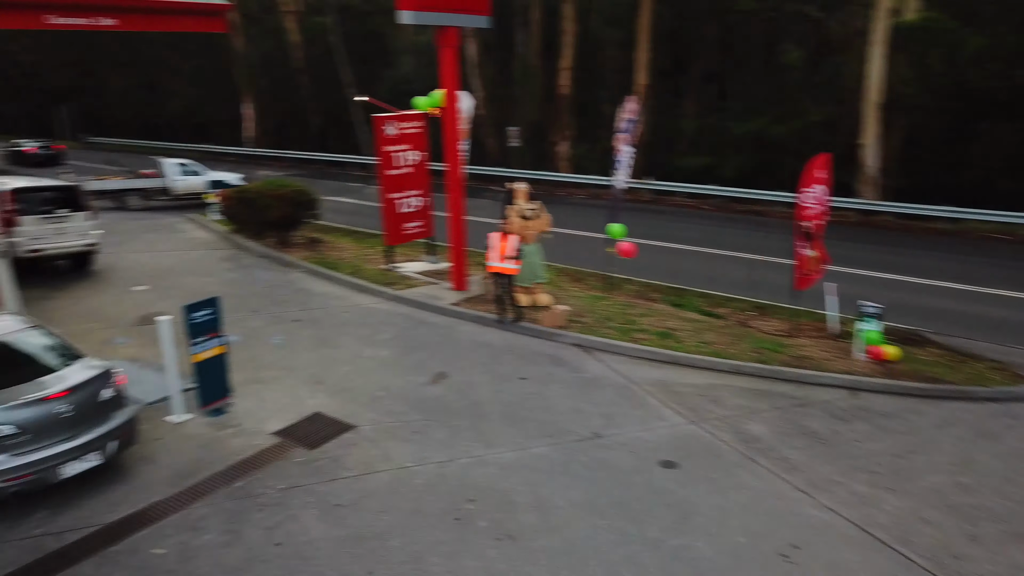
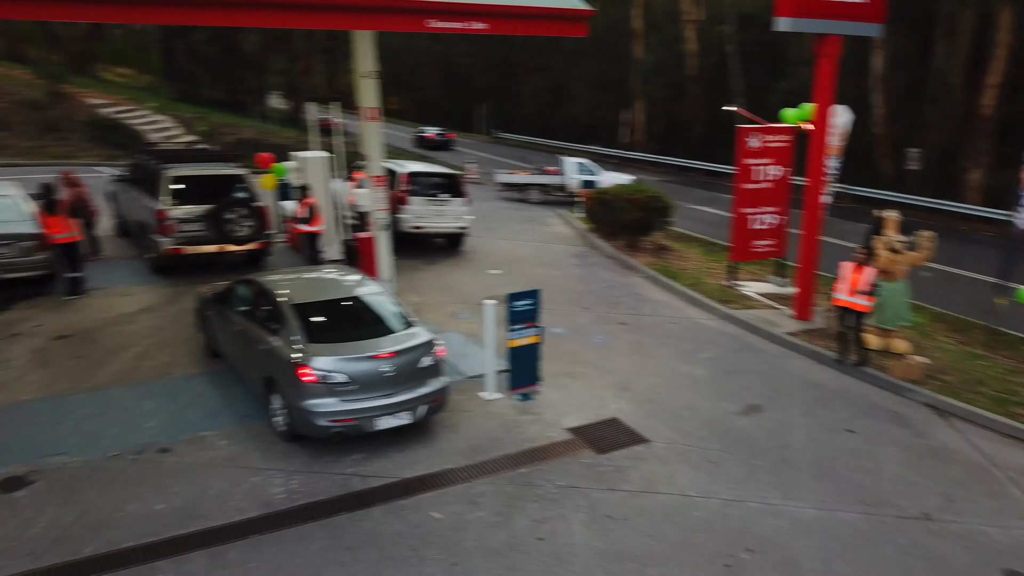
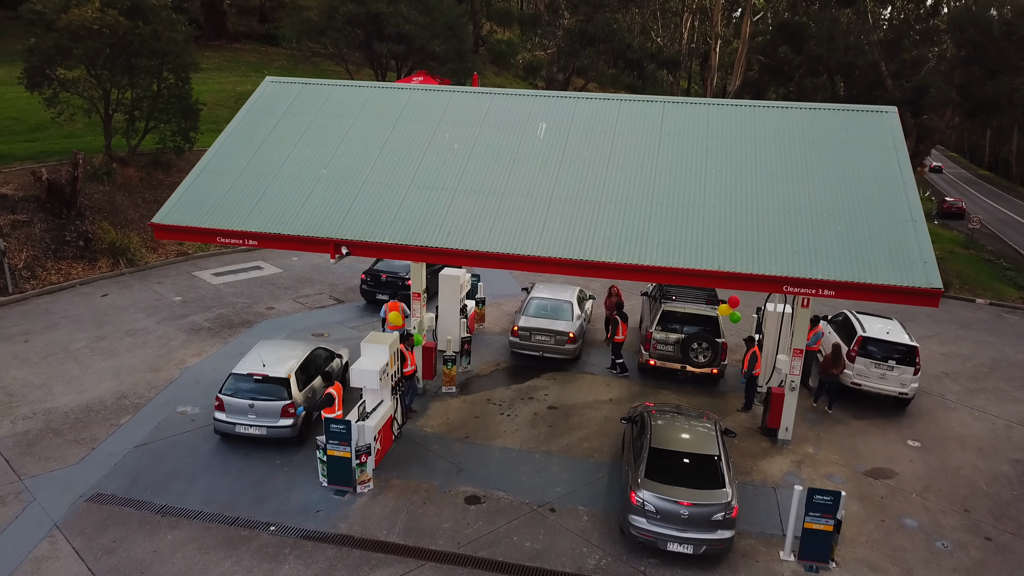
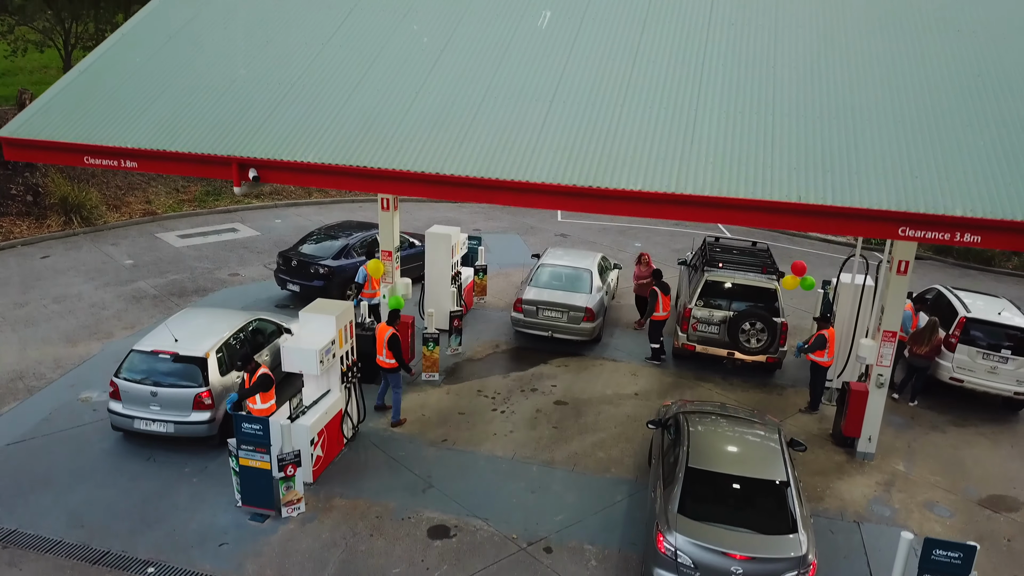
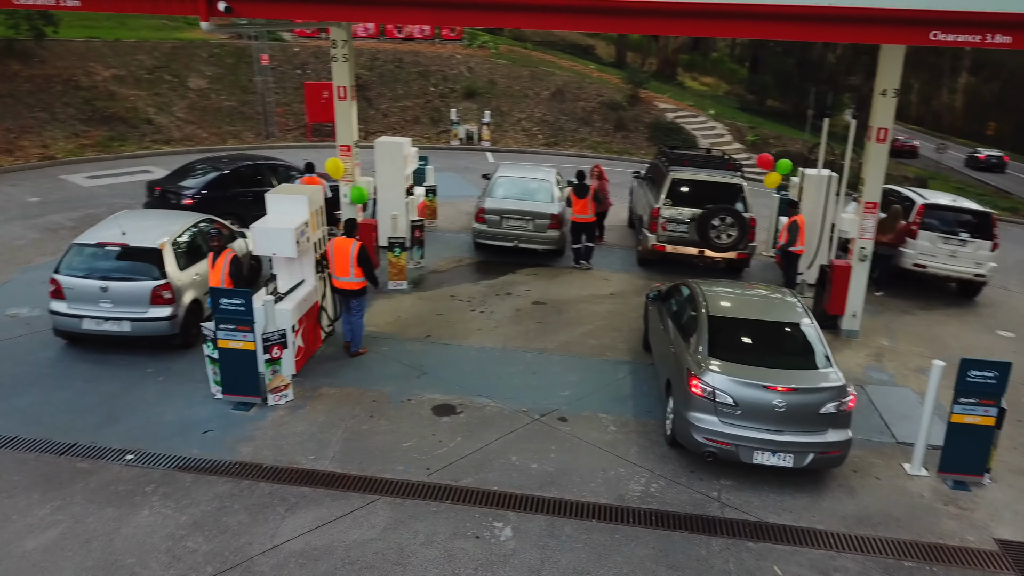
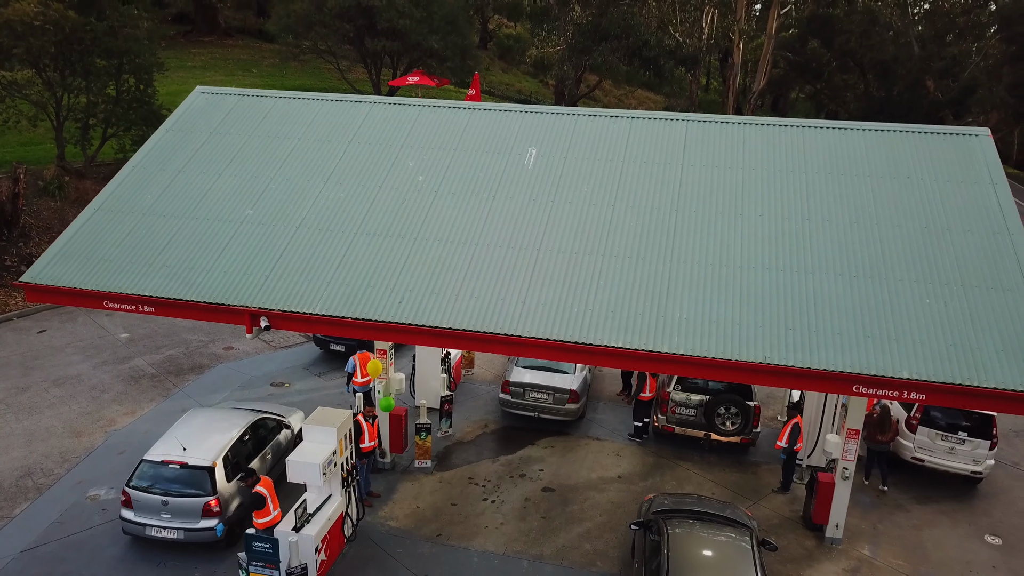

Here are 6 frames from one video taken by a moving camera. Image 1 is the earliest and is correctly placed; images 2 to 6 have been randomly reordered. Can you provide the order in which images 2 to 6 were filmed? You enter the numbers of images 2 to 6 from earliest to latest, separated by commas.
2, 5, 4, 6, 3
